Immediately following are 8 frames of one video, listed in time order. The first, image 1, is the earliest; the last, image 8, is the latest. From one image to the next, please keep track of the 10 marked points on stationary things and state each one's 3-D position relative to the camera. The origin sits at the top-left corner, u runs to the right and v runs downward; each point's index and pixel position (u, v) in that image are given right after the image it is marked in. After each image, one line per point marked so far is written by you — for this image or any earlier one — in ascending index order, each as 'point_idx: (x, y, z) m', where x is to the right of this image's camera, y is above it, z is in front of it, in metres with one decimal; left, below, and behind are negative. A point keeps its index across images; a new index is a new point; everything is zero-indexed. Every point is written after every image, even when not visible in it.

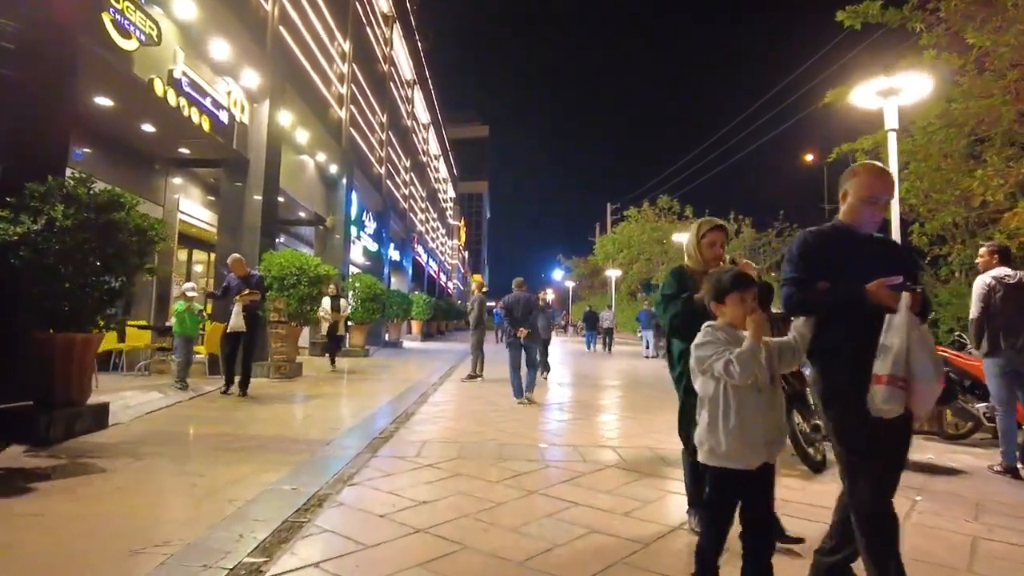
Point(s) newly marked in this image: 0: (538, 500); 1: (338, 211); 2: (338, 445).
0: (+0.2, -1.3, +3.9) m
1: (-4.4, +1.9, +16.5) m
2: (-1.4, -1.3, +5.4) m
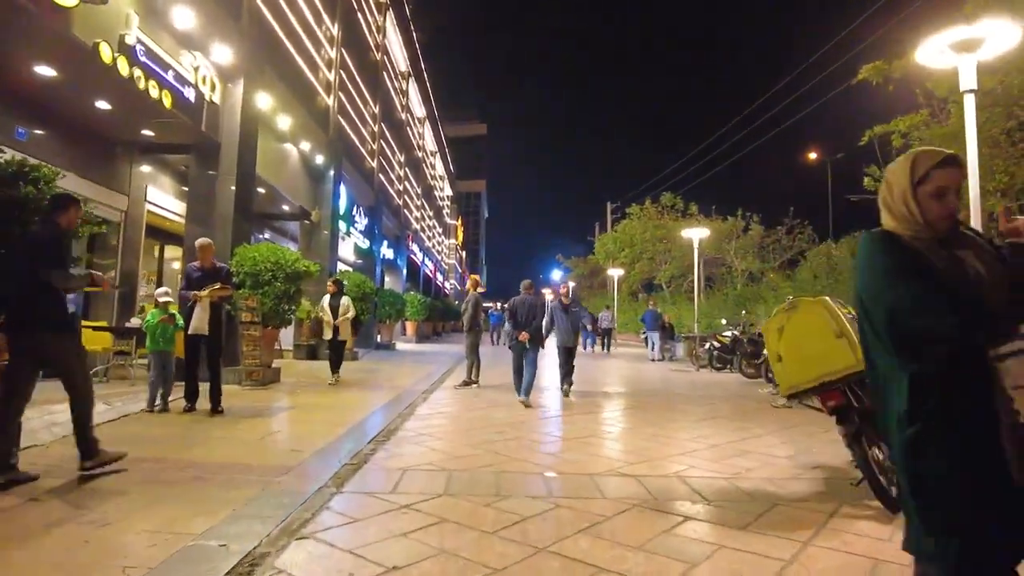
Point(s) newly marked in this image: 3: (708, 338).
0: (+0.2, -1.2, +2.9) m
1: (-4.4, +2.0, +15.5) m
2: (-1.4, -1.3, +4.4) m
3: (+4.6, -1.1, +15.4) m
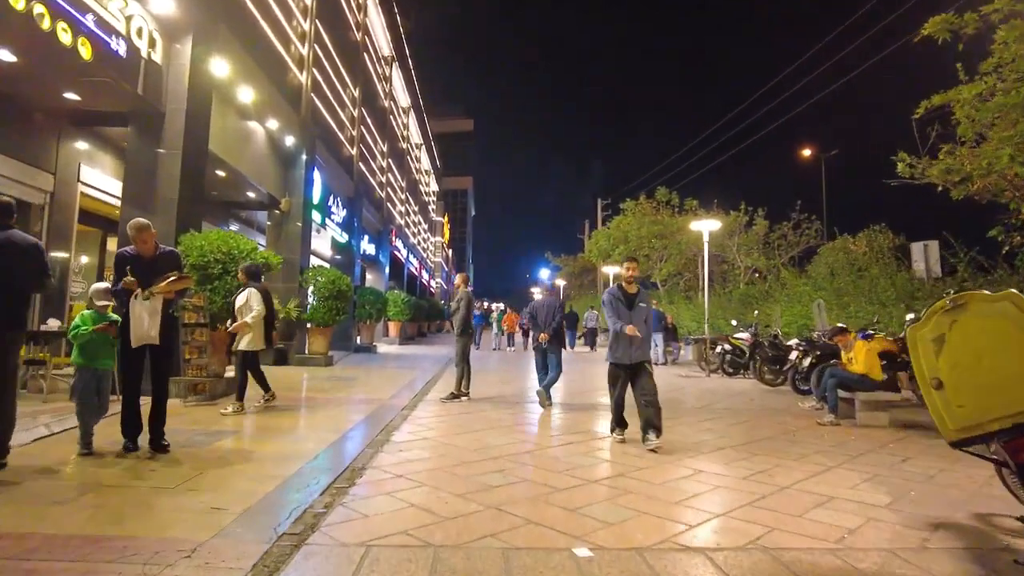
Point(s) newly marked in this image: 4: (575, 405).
0: (+0.3, -1.2, +1.5) m
1: (-4.6, +2.0, +14.0) m
2: (-1.3, -1.2, +2.9) m
3: (+4.4, -1.1, +14.0) m
4: (+0.8, -1.5, +8.8) m
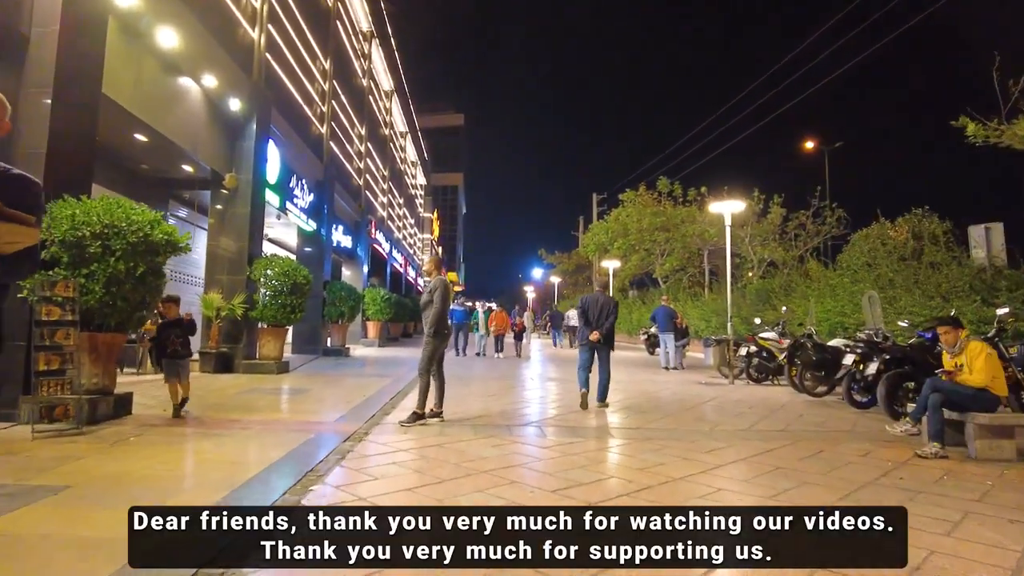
0: (+0.2, -1.0, -0.6) m
1: (-4.8, +2.2, +11.8) m
2: (-1.4, -1.1, +0.8) m
3: (+4.2, -0.9, +11.9) m
4: (+0.7, -1.4, +6.7) m
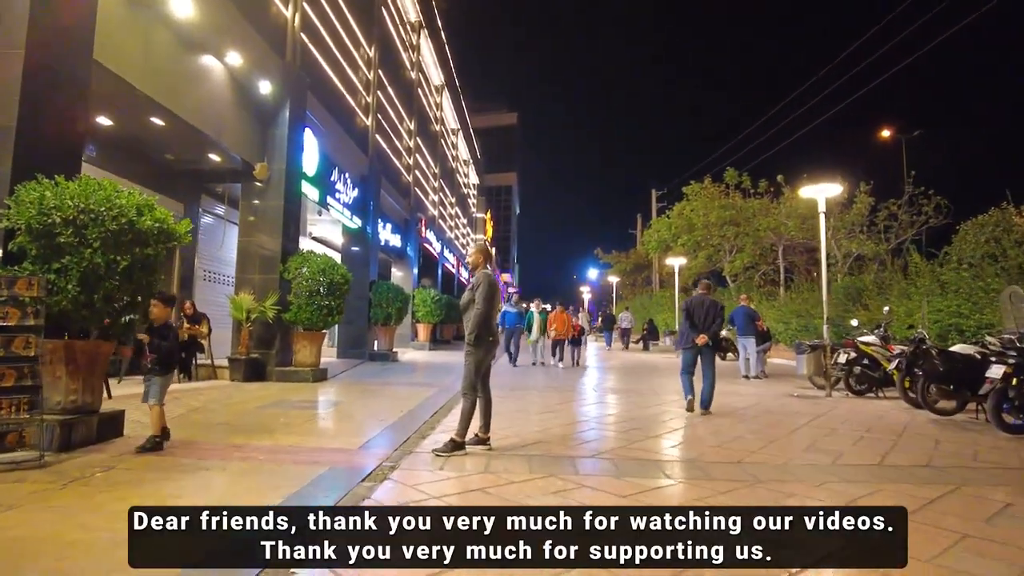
0: (+0.1, -1.0, -2.0) m
1: (-3.8, +2.2, +10.8) m
2: (-1.4, -1.0, -0.4) m
3: (+5.1, -0.9, +10.2) m
4: (+1.2, -1.4, +5.3) m
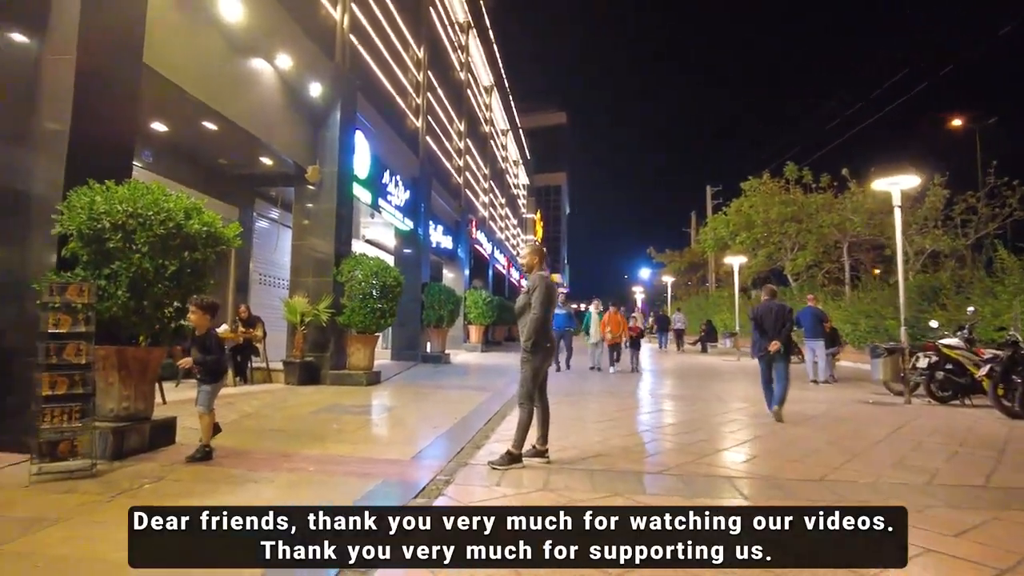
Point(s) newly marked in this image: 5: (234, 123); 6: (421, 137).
0: (0.0, -1.0, -2.3) m
1: (-3.0, +2.1, +10.8) m
2: (-1.4, -1.0, -0.6) m
3: (+5.9, -0.9, +9.5) m
4: (+1.6, -1.4, +4.9) m
5: (-3.6, +2.1, +8.5) m
6: (-2.3, +3.7, +16.3) m
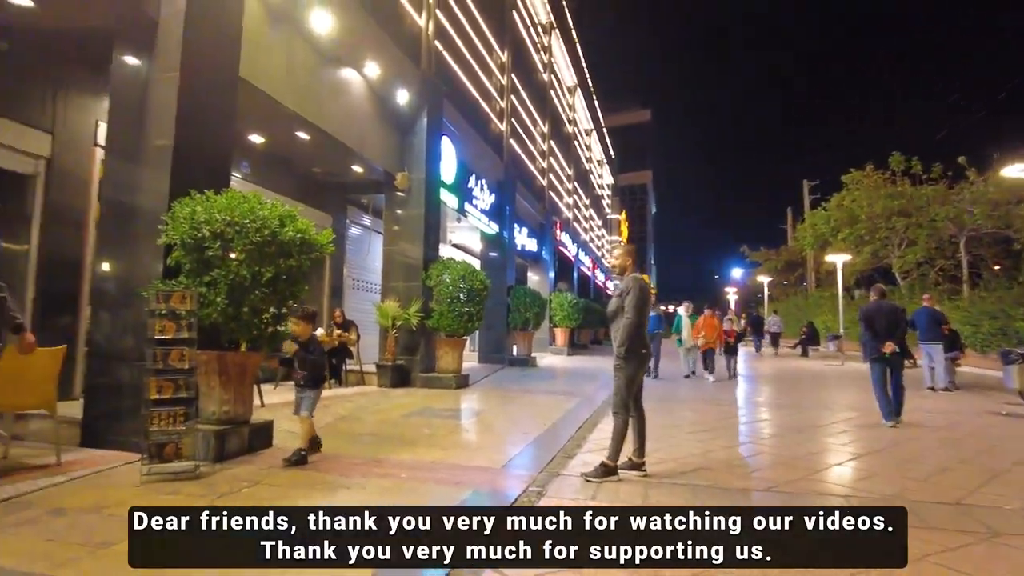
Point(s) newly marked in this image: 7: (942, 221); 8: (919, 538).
0: (-0.2, -1.0, -2.5) m
1: (-1.6, +2.0, +10.9) m
2: (-1.4, -1.1, -0.6) m
3: (+7.1, -0.8, +8.5) m
4: (+2.3, -1.4, +4.4) m
5: (-2.5, +2.1, +8.7) m
6: (-0.2, +3.7, +16.3) m
7: (+12.7, +2.0, +19.4) m
8: (+2.2, -1.3, +3.5) m
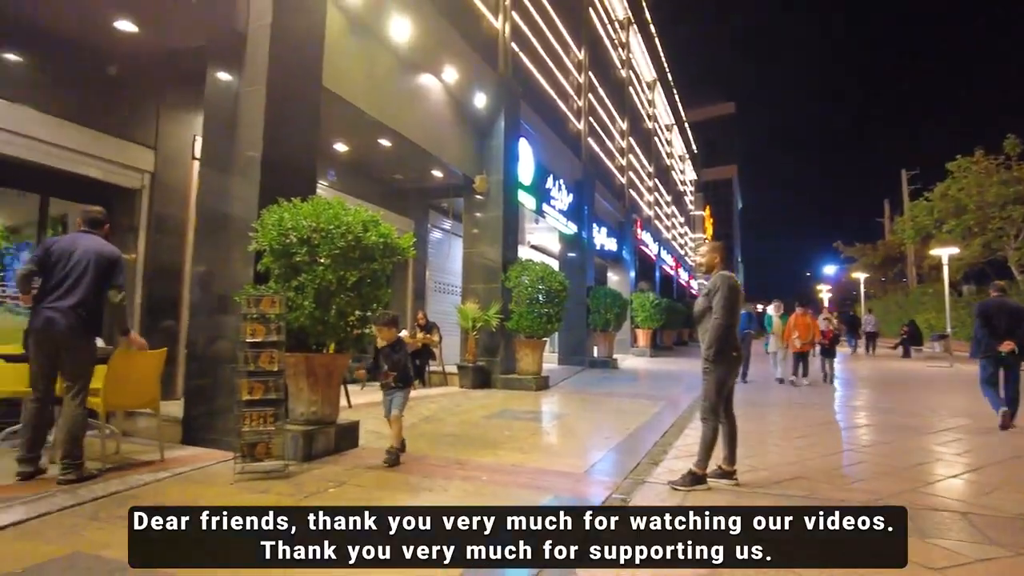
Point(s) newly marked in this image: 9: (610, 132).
0: (-0.5, -1.0, -2.5) m
1: (-0.3, +2.0, +10.9) m
2: (-1.4, -1.1, -0.5) m
3: (+8.1, -0.8, +7.5) m
4: (+2.8, -1.4, +4.0) m
5: (-1.4, +2.0, +8.9) m
6: (+1.7, +3.6, +16.1) m
7: (+14.9, +2.1, +17.7) m
8: (+2.6, -1.3, +3.1) m
9: (+3.0, +4.7, +20.0) m
